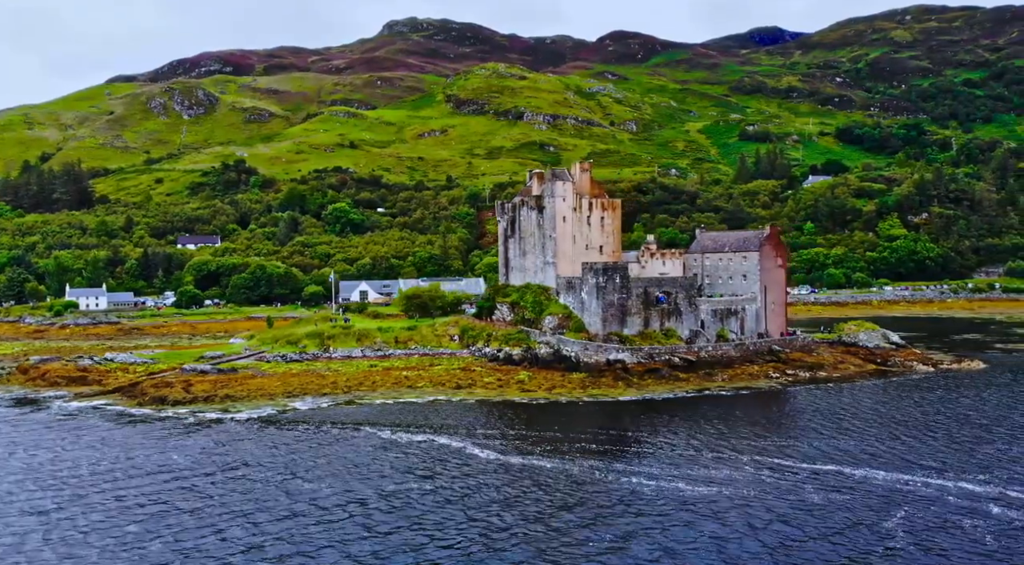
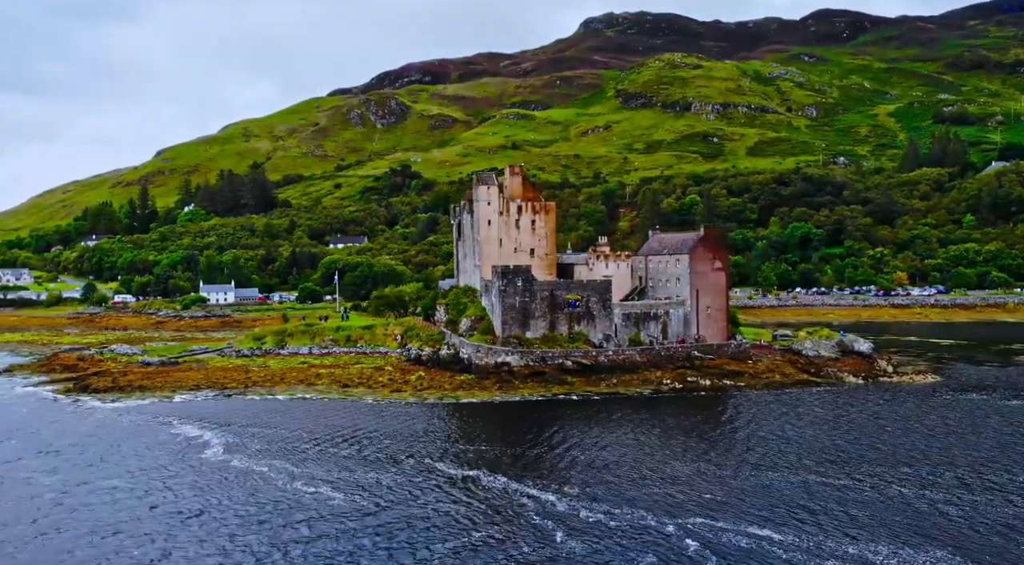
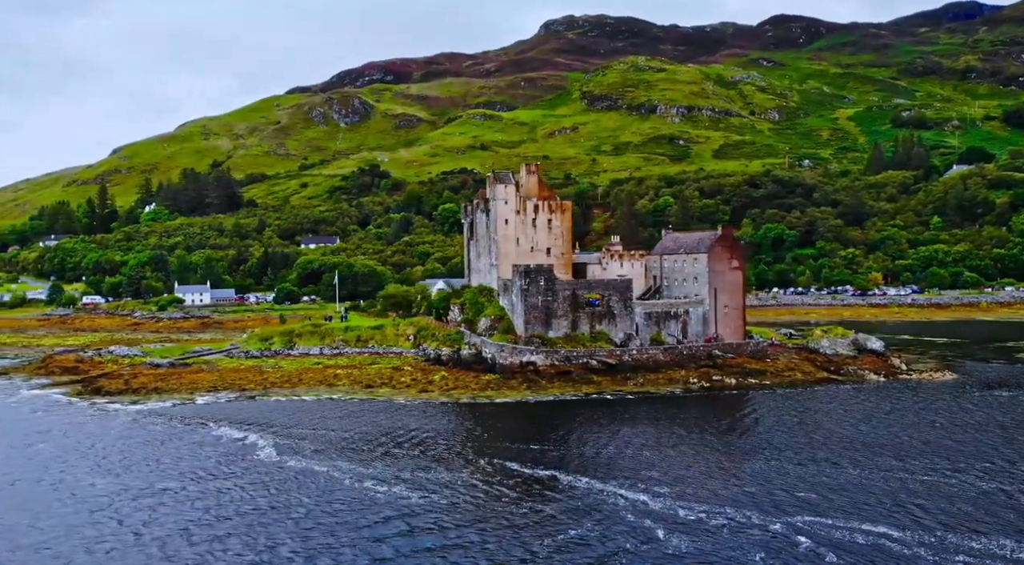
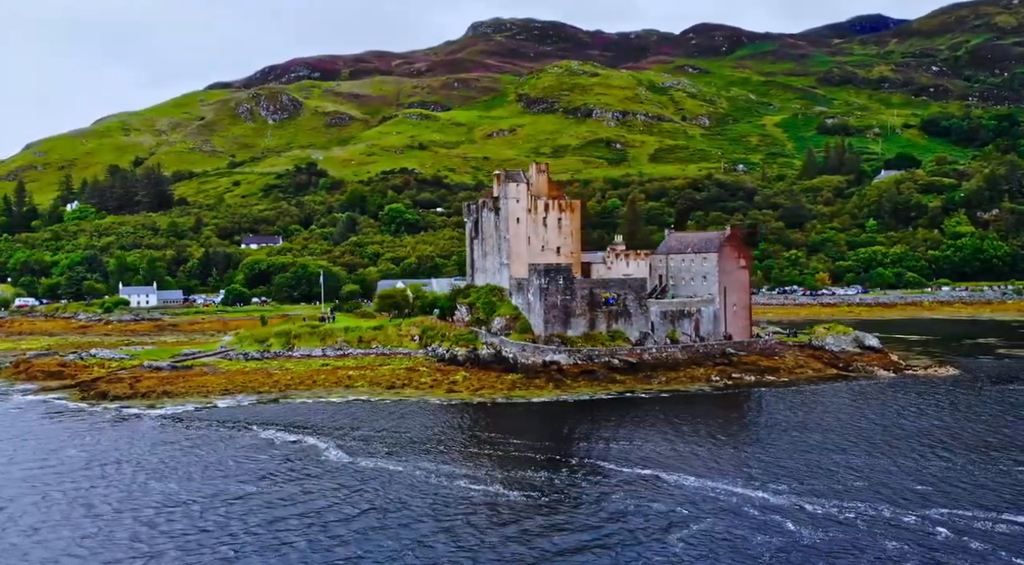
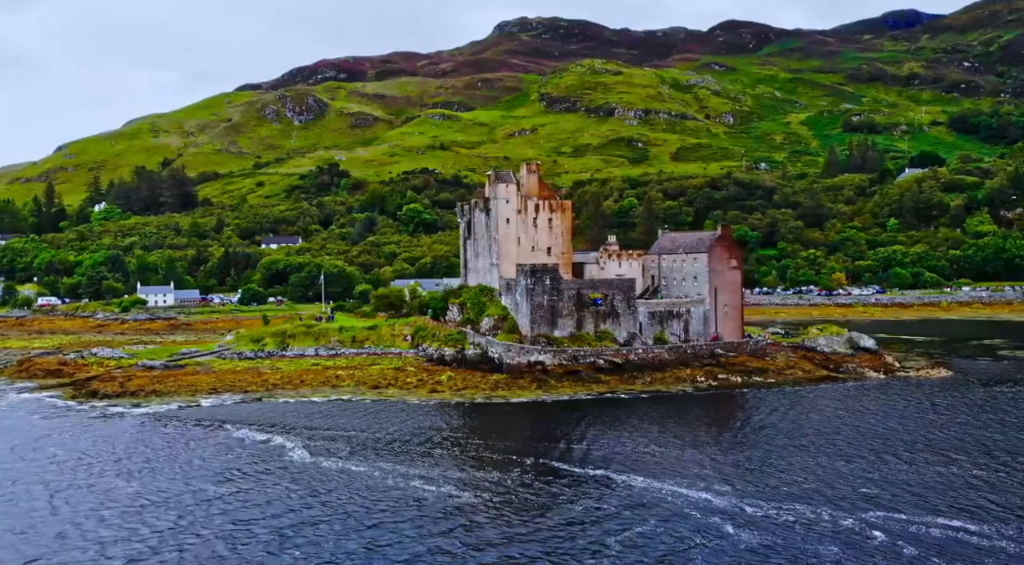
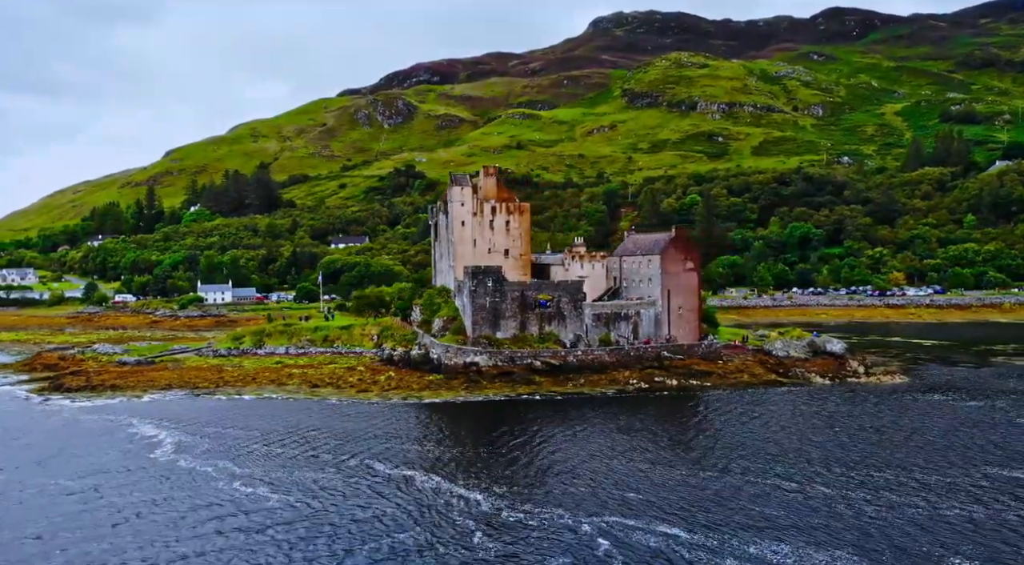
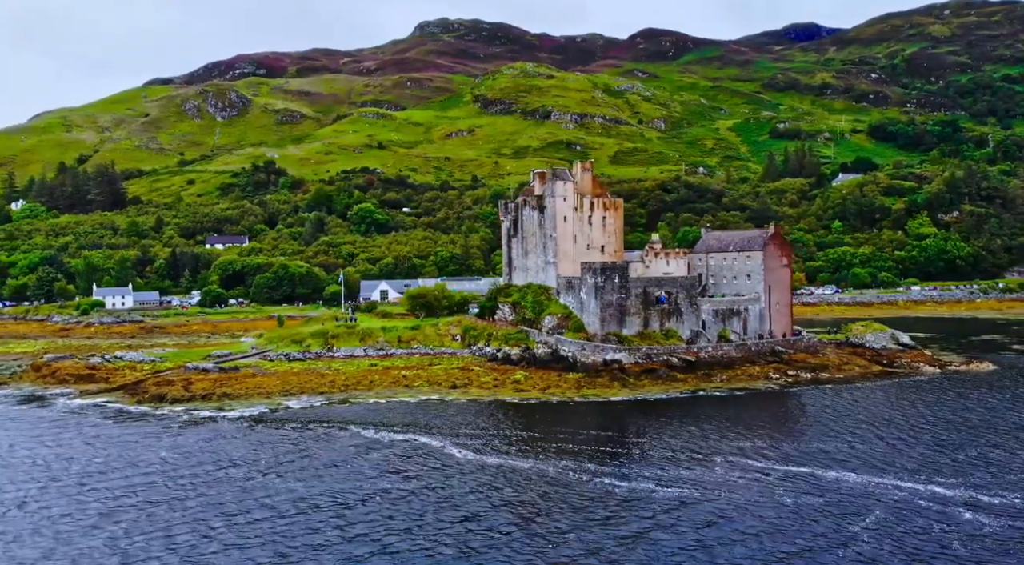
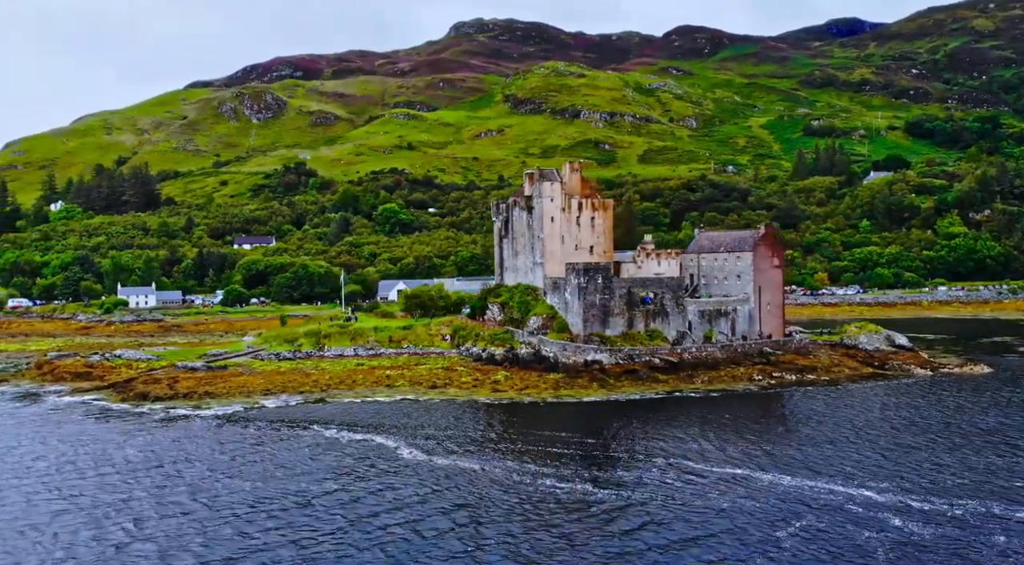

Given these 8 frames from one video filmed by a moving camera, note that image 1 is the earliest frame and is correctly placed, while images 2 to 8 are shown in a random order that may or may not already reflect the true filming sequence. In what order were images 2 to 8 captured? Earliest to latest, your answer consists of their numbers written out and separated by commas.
7, 8, 4, 5, 3, 2, 6
